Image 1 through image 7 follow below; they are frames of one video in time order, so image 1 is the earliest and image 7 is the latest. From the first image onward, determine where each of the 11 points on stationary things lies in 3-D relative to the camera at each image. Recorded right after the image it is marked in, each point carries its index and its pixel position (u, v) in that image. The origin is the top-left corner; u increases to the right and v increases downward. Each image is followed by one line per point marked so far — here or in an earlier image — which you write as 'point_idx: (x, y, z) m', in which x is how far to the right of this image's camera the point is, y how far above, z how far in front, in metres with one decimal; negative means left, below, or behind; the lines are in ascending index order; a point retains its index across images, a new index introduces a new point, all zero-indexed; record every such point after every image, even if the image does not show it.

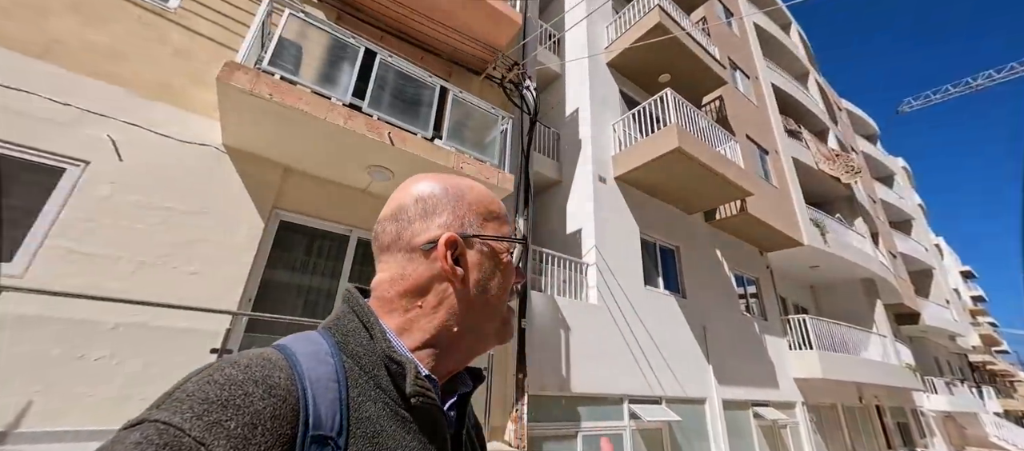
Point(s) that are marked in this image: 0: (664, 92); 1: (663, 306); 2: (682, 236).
0: (+3.2, +2.5, +7.6) m
1: (+2.9, -1.5, +7.4) m
2: (+3.8, -0.3, +8.5) m
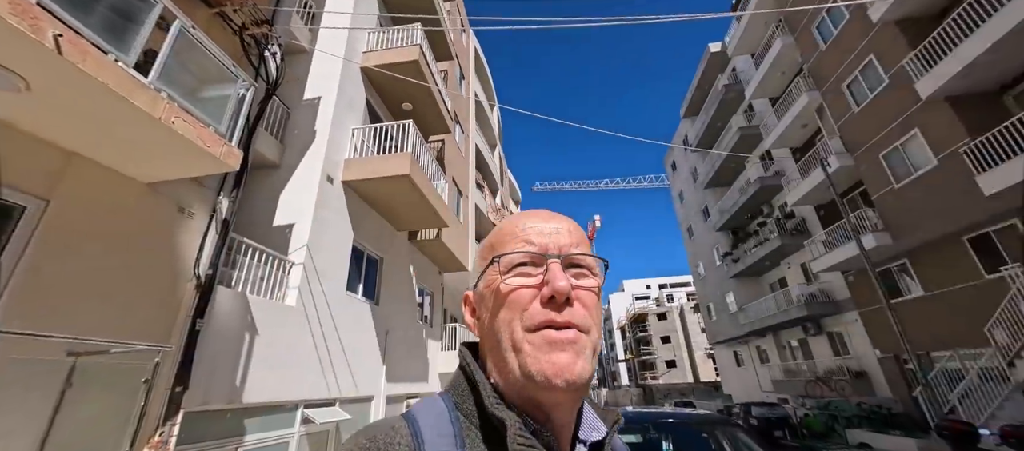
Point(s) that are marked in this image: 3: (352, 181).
0: (-2.3, +2.2, +8.6) m
1: (-3.1, -1.7, +7.8) m
2: (-3.0, -0.6, +9.4) m
3: (-3.2, +0.9, +7.8) m
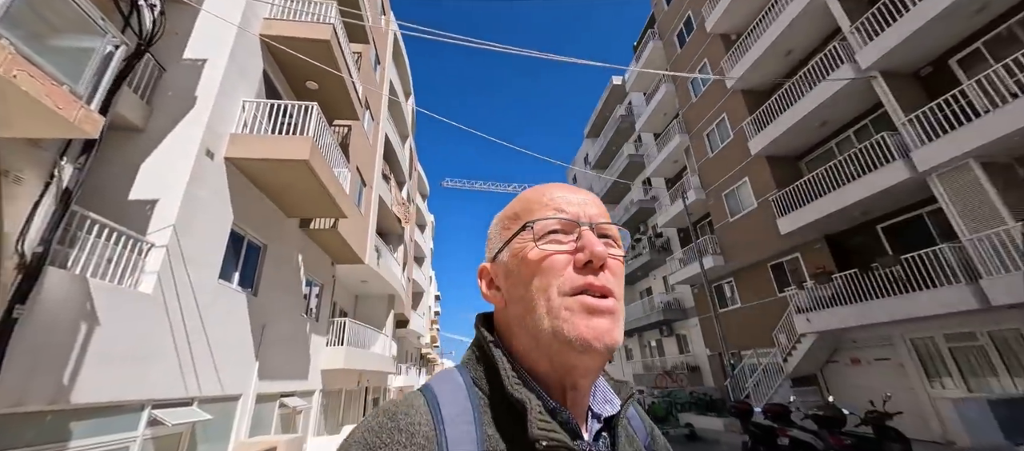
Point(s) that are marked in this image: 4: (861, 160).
0: (-4.2, +2.5, +8.1) m
1: (-5.2, -1.3, +7.1) m
2: (-5.3, -0.2, +8.6) m
3: (-5.0, +1.2, +7.1) m
4: (+8.8, +1.6, +9.9) m
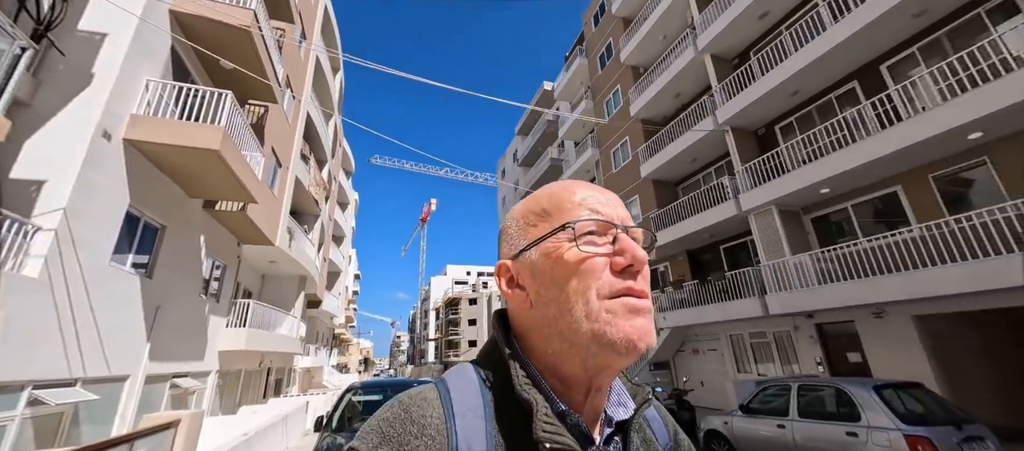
0: (-6.0, +2.7, +8.1) m
1: (-7.1, -1.0, +7.1) m
2: (-7.5, +0.2, +8.6) m
3: (-6.8, +1.5, +7.0) m
4: (+6.3, +1.0, +12.3) m
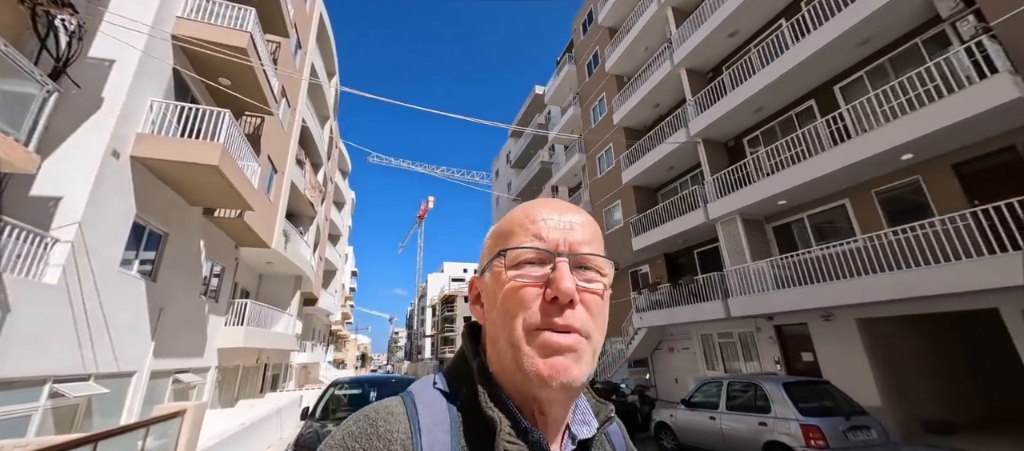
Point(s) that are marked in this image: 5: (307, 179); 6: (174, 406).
0: (-6.5, +2.5, +8.7) m
1: (-7.7, -1.2, +7.8) m
2: (-8.0, 0.0, +9.2) m
3: (-7.3, +1.3, +7.7) m
4: (+5.7, +0.8, +13.0) m
5: (-9.5, +2.2, +18.0) m
6: (-4.9, -2.6, +5.7) m
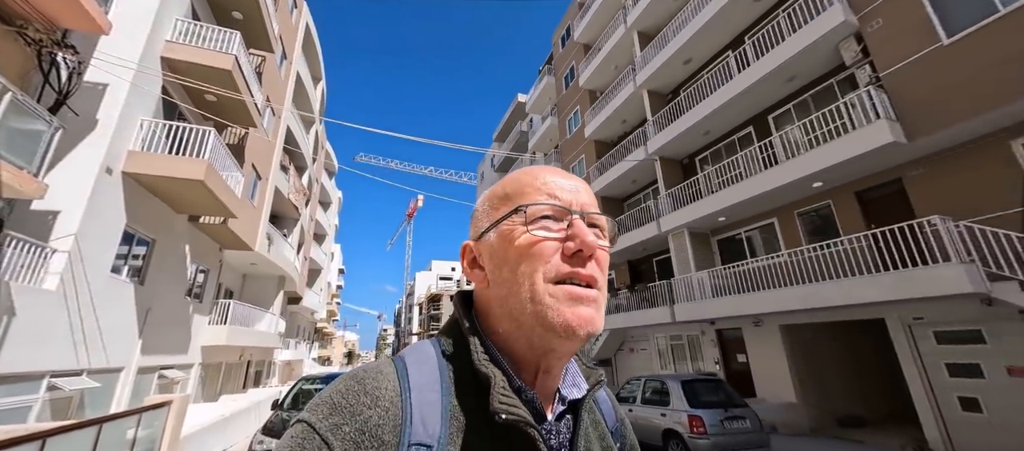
0: (-7.4, +2.3, +9.5) m
1: (-8.6, -1.4, +8.5) m
2: (-8.9, -0.2, +10.0) m
3: (-8.2, +1.1, +8.4) m
4: (+4.7, +0.4, +14.0) m
5: (-10.6, +2.0, +18.7) m
6: (-5.8, -2.9, +6.5) m
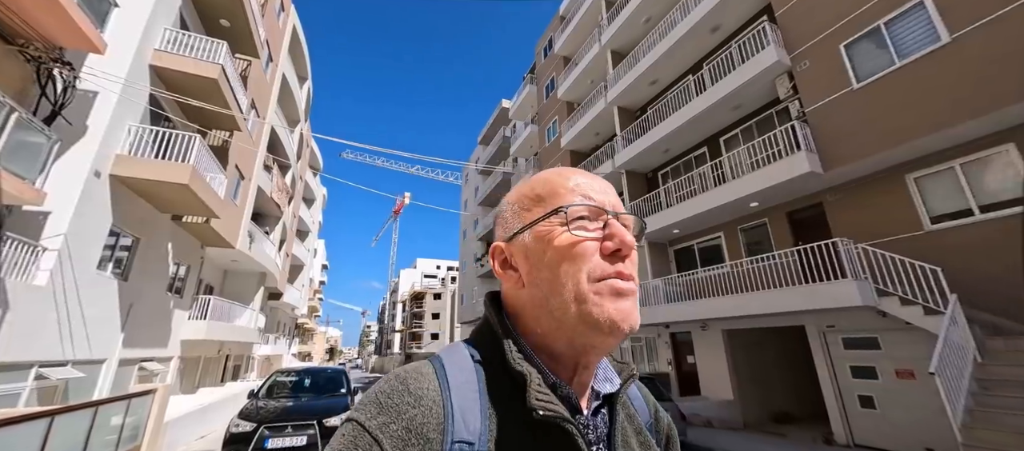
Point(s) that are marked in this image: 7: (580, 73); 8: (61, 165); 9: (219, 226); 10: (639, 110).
0: (-8.2, +2.3, +10.0) m
1: (-9.4, -1.4, +9.0) m
2: (-9.8, -0.2, +10.4) m
3: (-8.9, +1.1, +8.9) m
4: (+3.7, +0.1, +14.9) m
5: (-11.7, +2.1, +19.1) m
6: (-6.6, -2.9, +7.1) m
7: (+3.1, +7.0, +17.7) m
8: (-9.2, +1.2, +7.9) m
9: (-9.4, -0.1, +12.5) m
10: (+5.0, +4.6, +15.5) m
